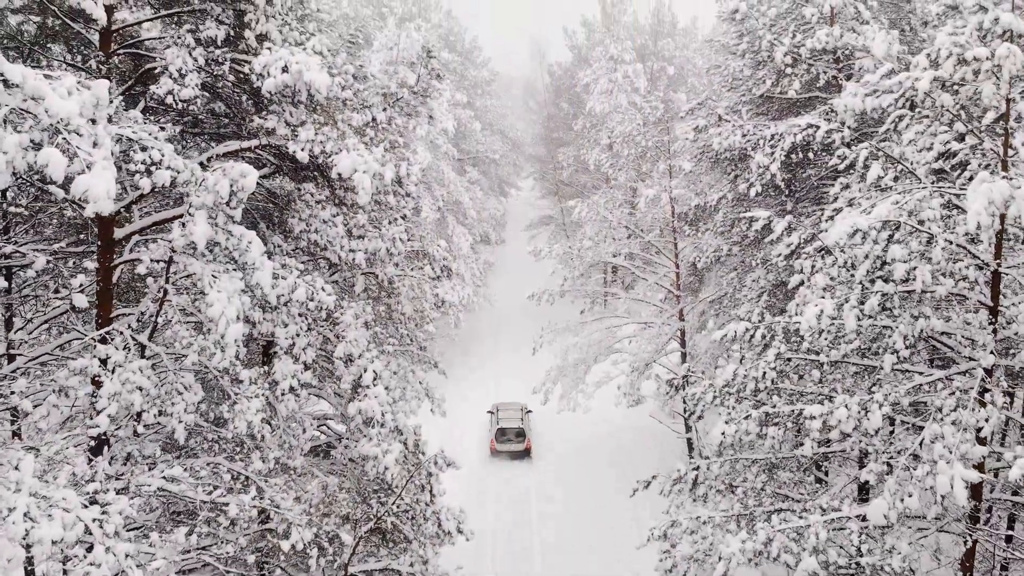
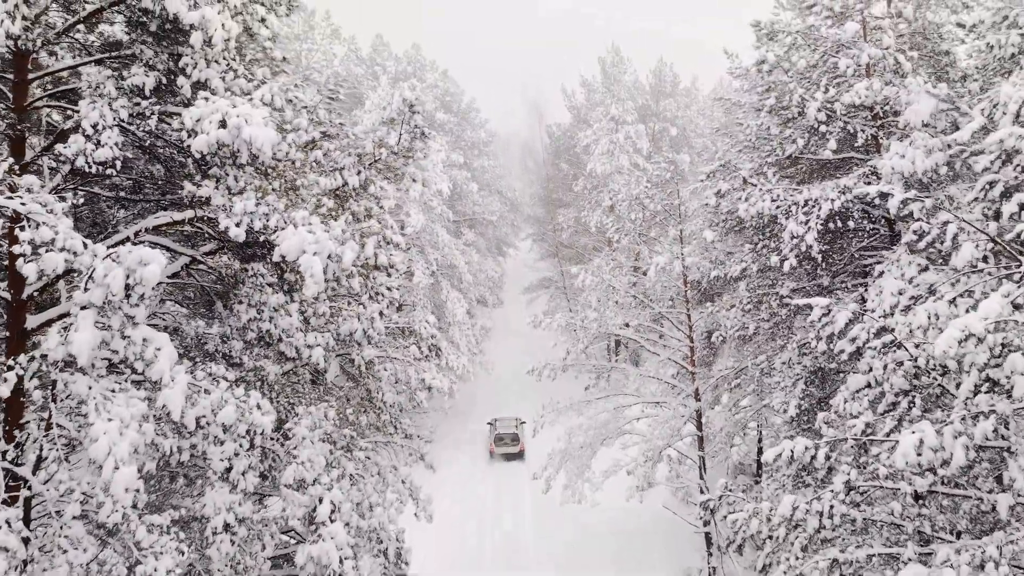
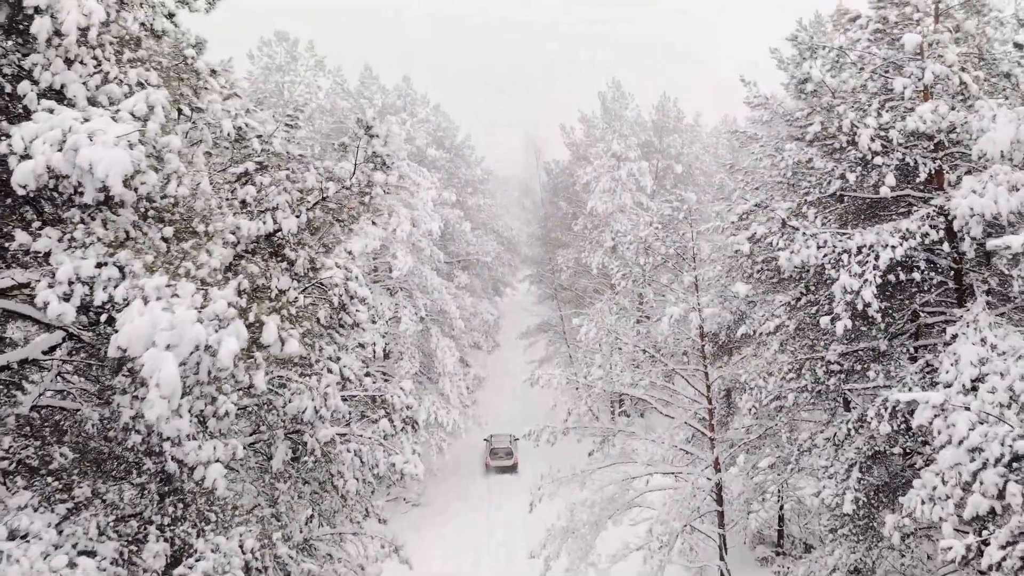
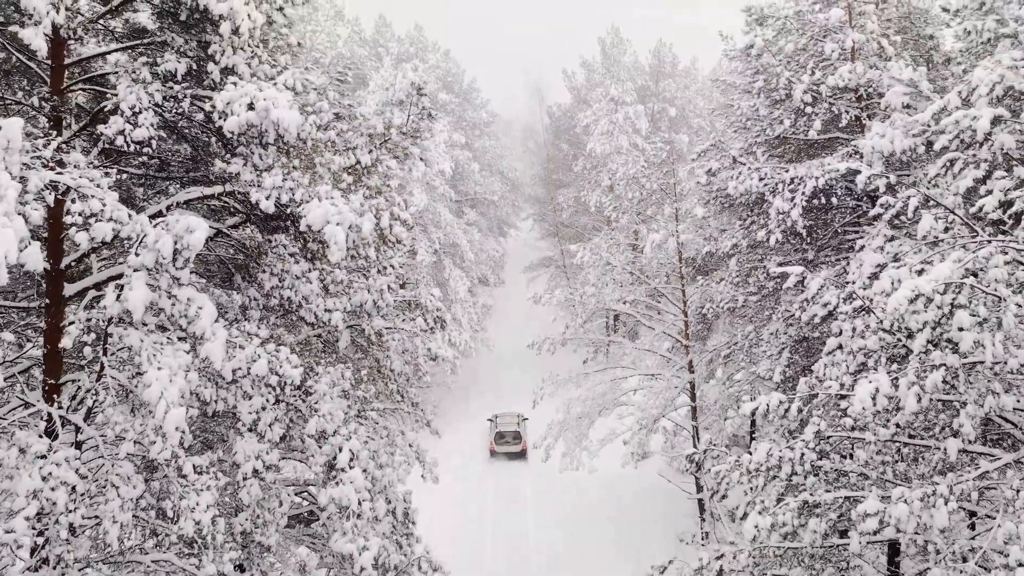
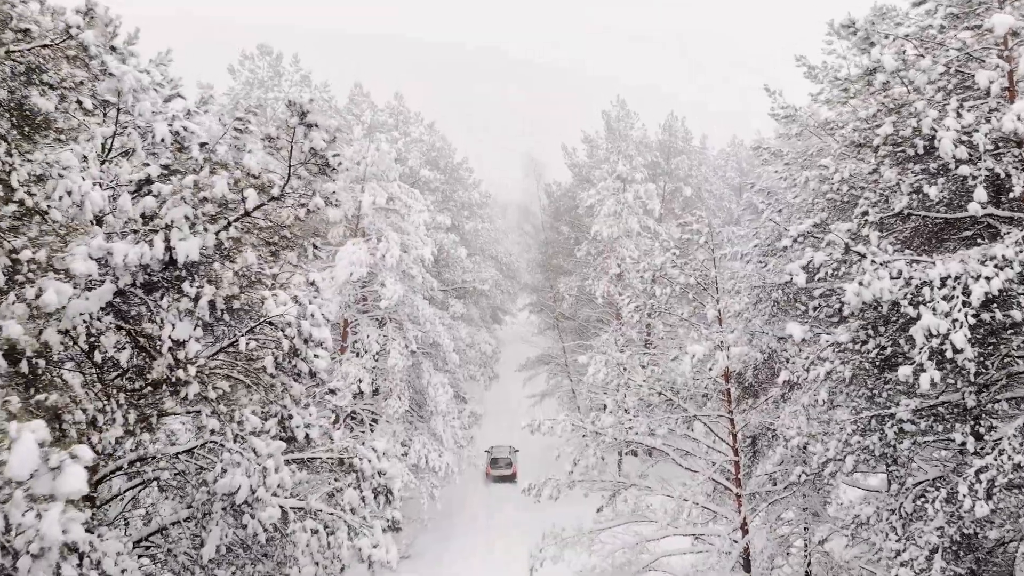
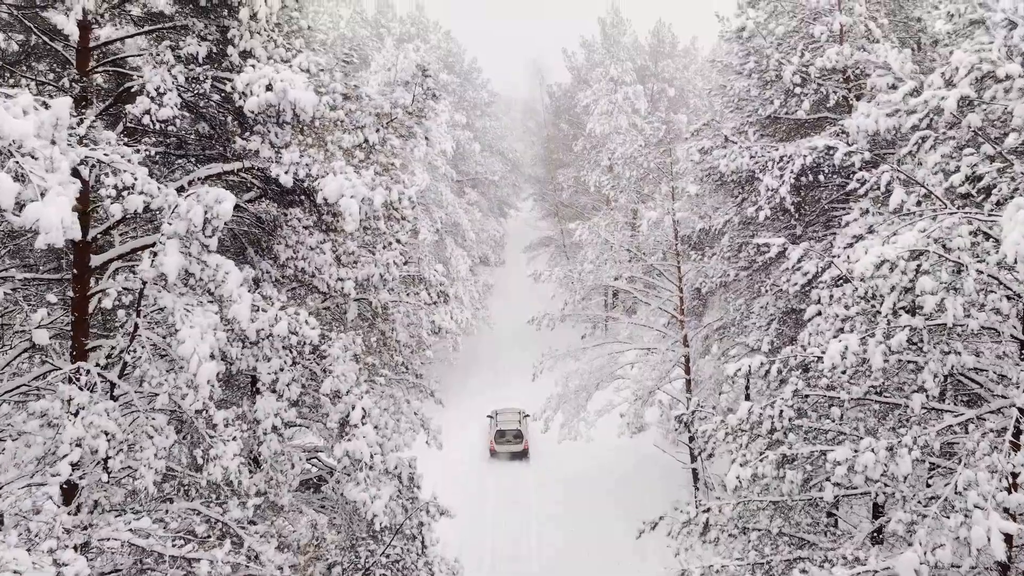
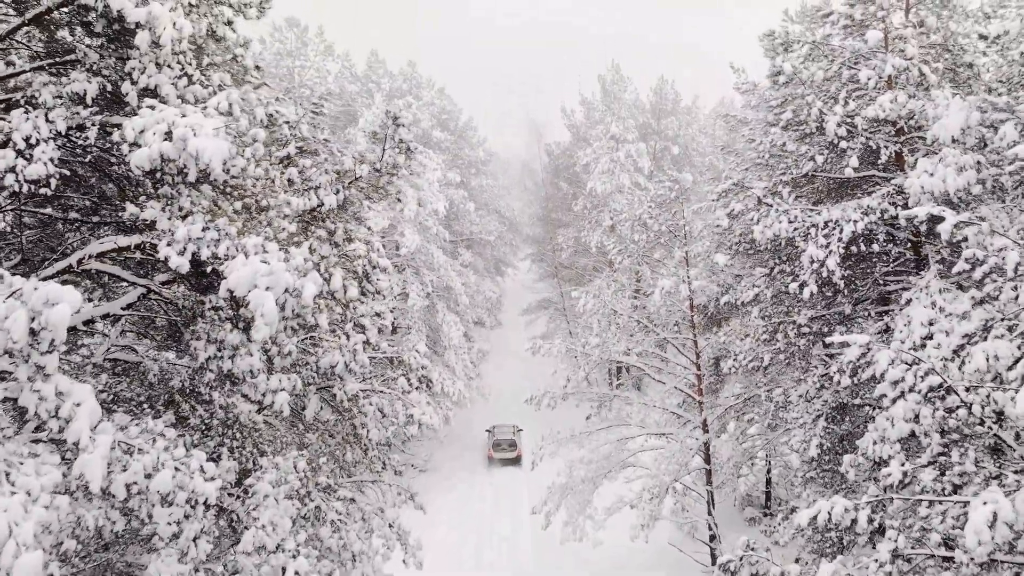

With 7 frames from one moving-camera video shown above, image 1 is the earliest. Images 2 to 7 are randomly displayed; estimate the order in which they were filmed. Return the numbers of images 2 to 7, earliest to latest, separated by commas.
6, 4, 2, 7, 3, 5
